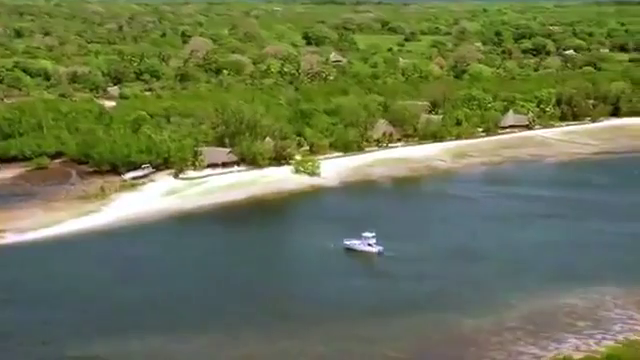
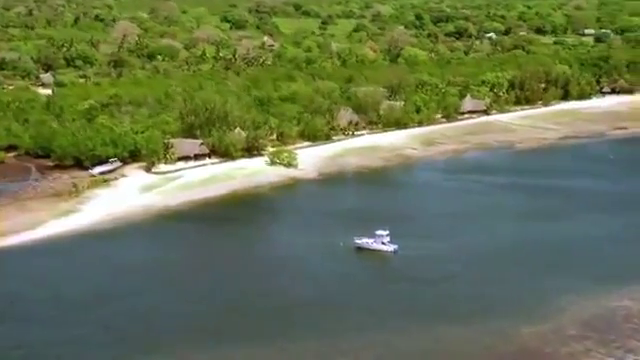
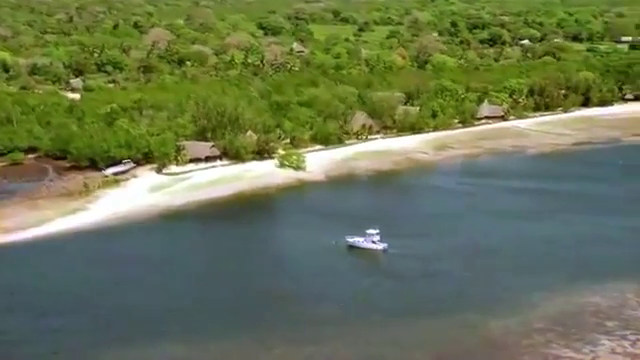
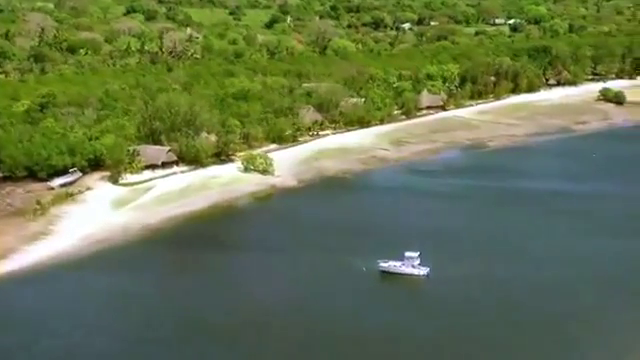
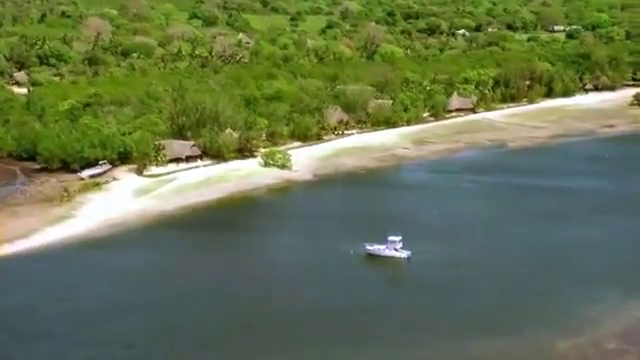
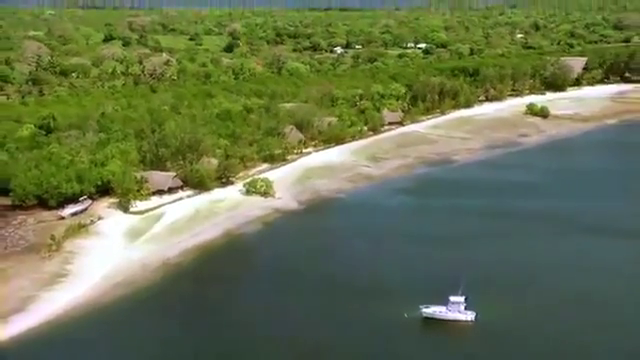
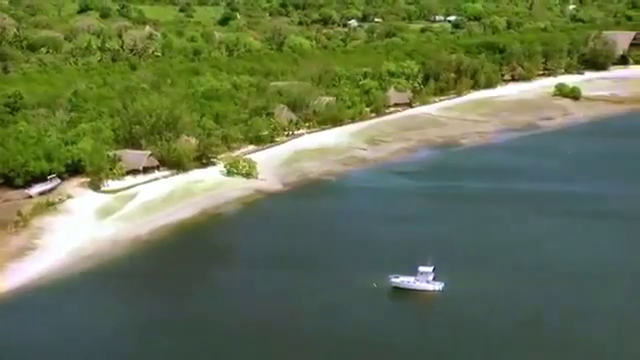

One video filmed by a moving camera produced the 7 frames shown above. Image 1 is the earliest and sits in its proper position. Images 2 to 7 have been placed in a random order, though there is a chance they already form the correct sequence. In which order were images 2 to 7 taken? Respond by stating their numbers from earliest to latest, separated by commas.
3, 2, 5, 4, 7, 6
